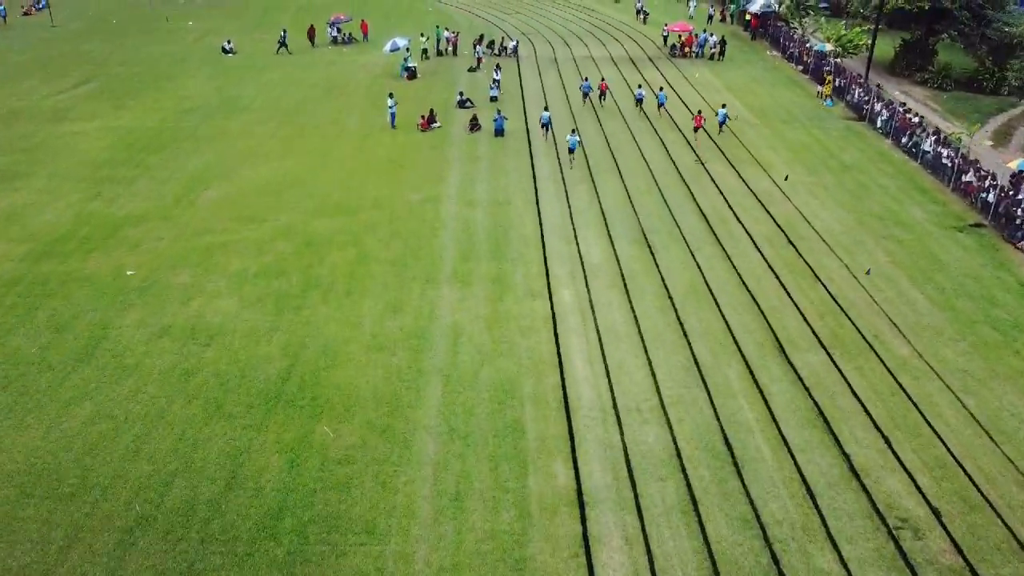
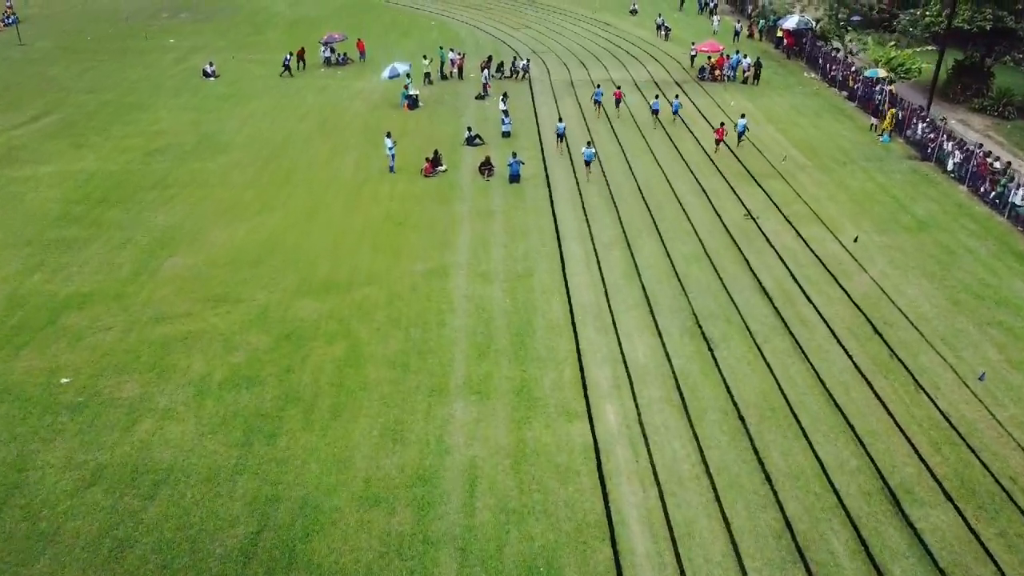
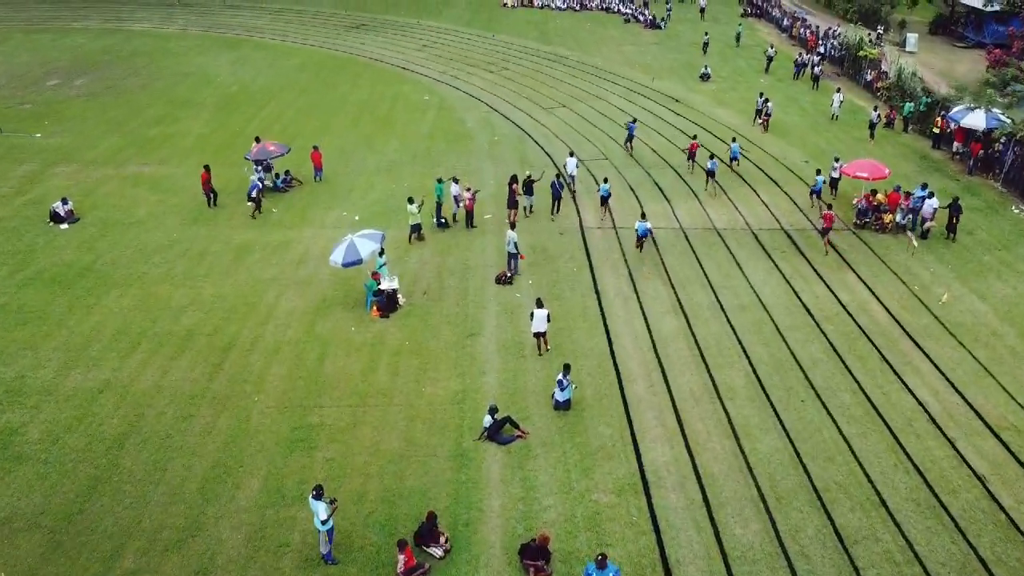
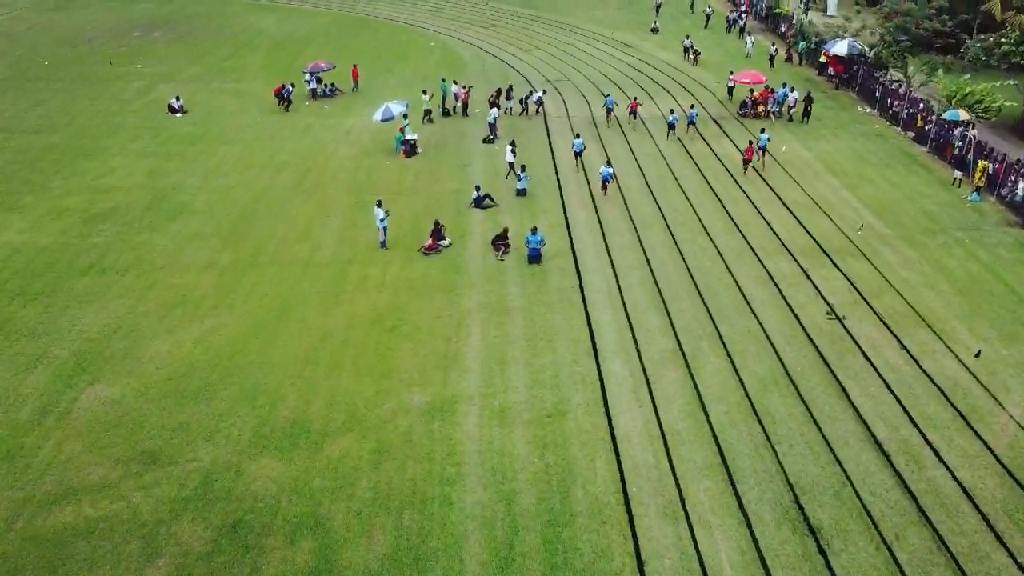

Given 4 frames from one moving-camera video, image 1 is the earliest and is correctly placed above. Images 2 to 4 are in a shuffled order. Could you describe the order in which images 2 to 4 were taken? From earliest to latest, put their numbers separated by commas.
2, 4, 3
